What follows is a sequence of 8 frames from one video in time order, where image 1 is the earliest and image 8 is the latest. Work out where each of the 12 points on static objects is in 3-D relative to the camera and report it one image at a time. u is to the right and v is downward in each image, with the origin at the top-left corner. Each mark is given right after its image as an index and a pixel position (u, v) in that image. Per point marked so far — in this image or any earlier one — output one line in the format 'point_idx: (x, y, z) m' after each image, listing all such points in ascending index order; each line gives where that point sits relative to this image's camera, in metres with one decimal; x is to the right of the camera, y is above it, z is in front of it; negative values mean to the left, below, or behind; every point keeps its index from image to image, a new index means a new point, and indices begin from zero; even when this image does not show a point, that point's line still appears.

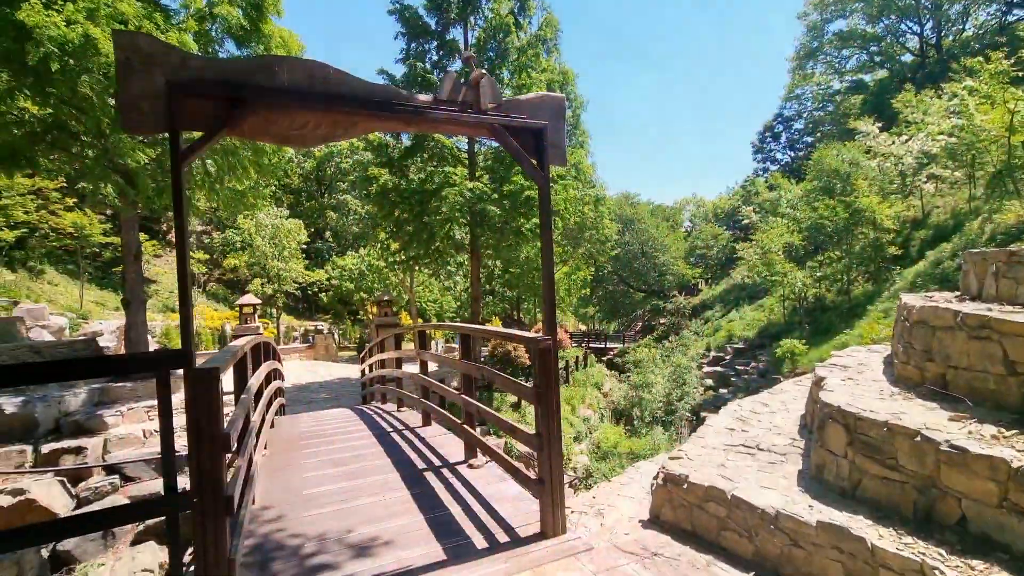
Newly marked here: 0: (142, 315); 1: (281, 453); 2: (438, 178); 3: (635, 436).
0: (-6.6, -0.5, +8.7) m
1: (-1.9, -1.4, +4.0) m
2: (-1.6, +2.5, +11.1) m
3: (+3.4, -4.1, +13.5) m
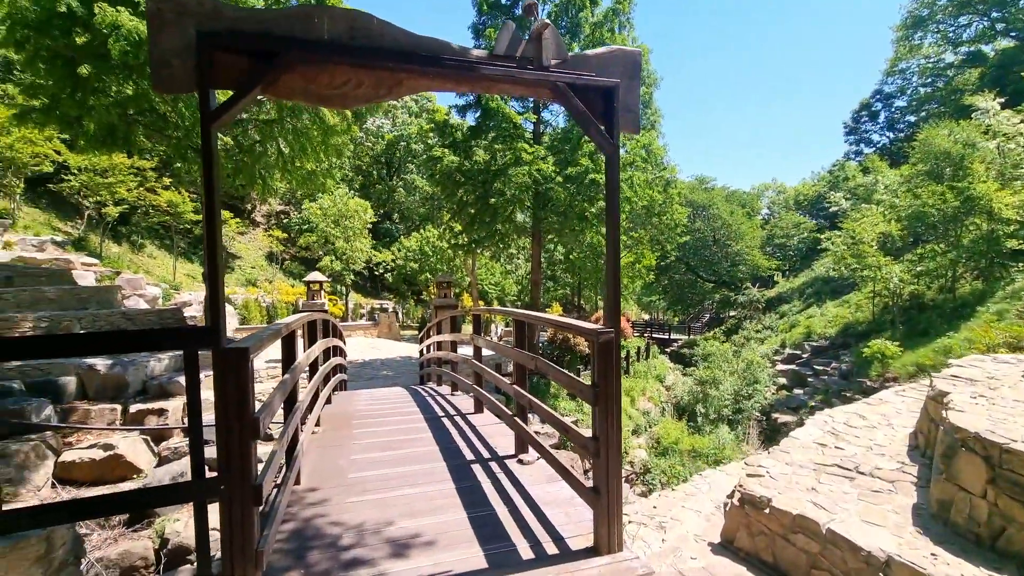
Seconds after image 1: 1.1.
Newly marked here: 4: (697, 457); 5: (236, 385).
0: (-5.5, 0.0, +9.2) m
1: (-1.5, -1.2, +4.0) m
2: (-0.2, +2.9, +10.9) m
3: (+4.9, -3.8, +12.9) m
4: (+4.3, -4.0, +11.4) m
5: (-0.9, -0.3, +1.6) m
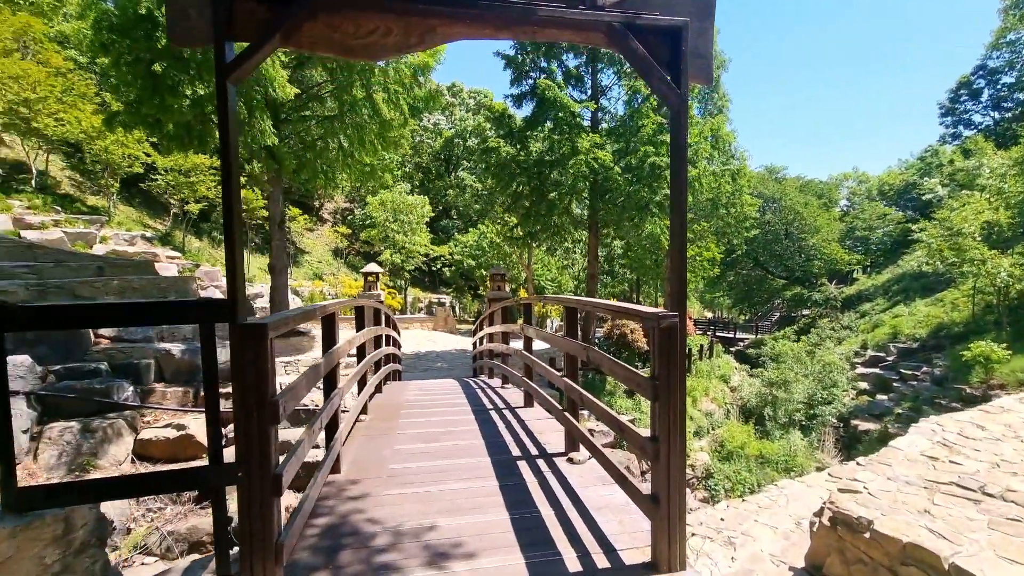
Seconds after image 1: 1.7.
0: (-4.4, +0.2, +9.5) m
1: (-1.1, -1.1, +4.0) m
2: (+1.0, +3.0, +10.6) m
3: (+6.2, -3.7, +12.0) m
4: (+5.5, -3.8, +10.6) m
5: (-0.8, -0.2, +1.5) m
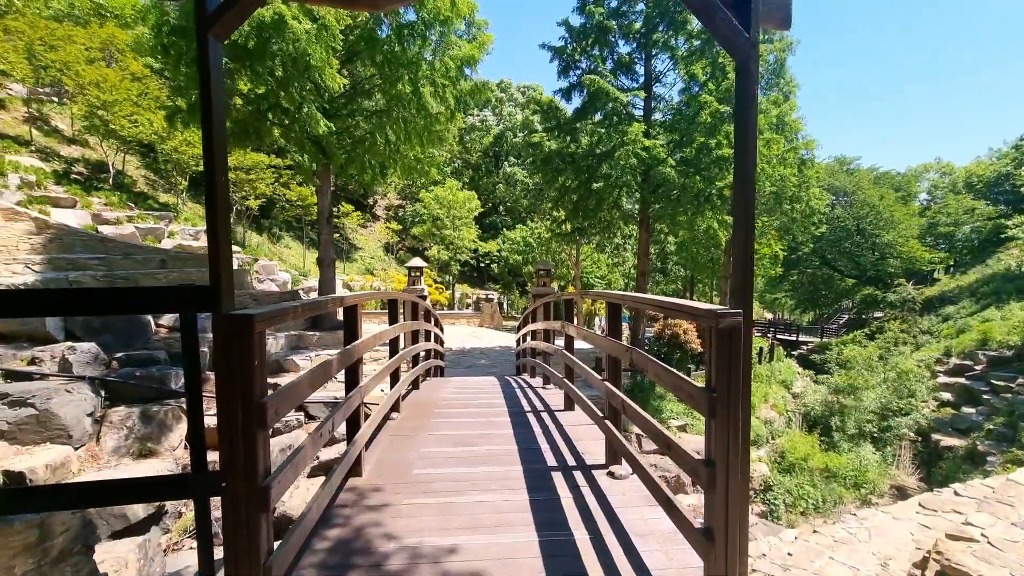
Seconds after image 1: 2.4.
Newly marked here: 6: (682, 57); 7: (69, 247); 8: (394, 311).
0: (-3.6, +0.3, +9.7) m
1: (-0.8, -1.0, +3.8) m
2: (+2.0, +3.1, +10.2) m
3: (+7.3, -3.7, +11.1) m
4: (+6.4, -3.8, +9.8) m
5: (-0.7, -0.2, +1.3) m
6: (+3.5, +4.8, +10.2) m
7: (-8.1, +0.7, +8.9) m
8: (-1.0, -0.2, +4.0) m
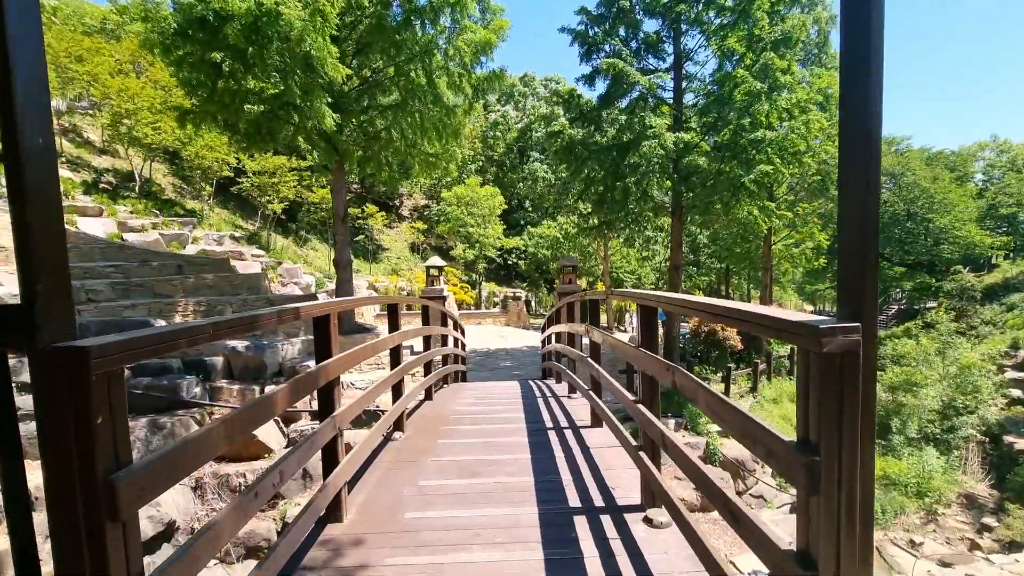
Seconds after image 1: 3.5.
0: (-3.1, +0.2, +9.3) m
1: (-0.6, -1.0, +3.3) m
2: (+2.4, +3.2, +9.5) m
3: (+7.9, -3.5, +10.2) m
4: (+7.0, -3.6, +8.9) m
5: (-0.8, -0.2, +0.9) m
6: (+3.9, +4.9, +9.5) m
7: (-7.7, +0.6, +8.9) m
8: (-0.9, -0.2, +3.6) m
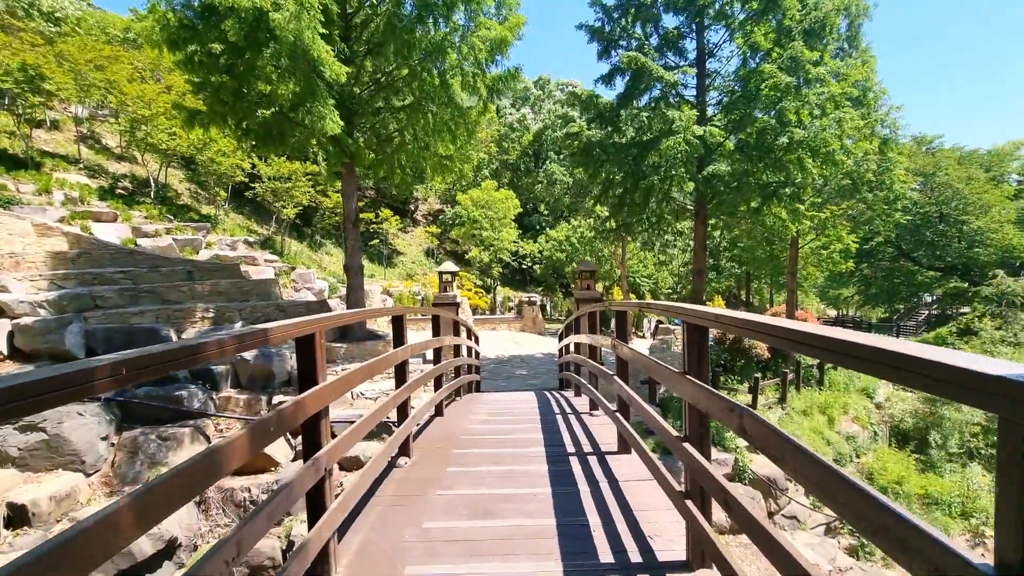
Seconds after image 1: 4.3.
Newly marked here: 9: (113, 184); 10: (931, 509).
0: (-2.8, +0.1, +9.1) m
1: (-0.5, -1.1, +3.0) m
2: (+2.7, +3.1, +9.1) m
3: (+8.2, -3.6, +9.6) m
4: (+7.2, -3.7, +8.3) m
5: (-0.7, -0.3, +0.5) m
6: (+4.2, +4.8, +9.0) m
7: (-7.4, +0.5, +8.8) m
8: (-0.7, -0.3, +3.3) m
9: (-11.7, +3.0, +14.3) m
10: (+7.2, -3.8, +8.2) m
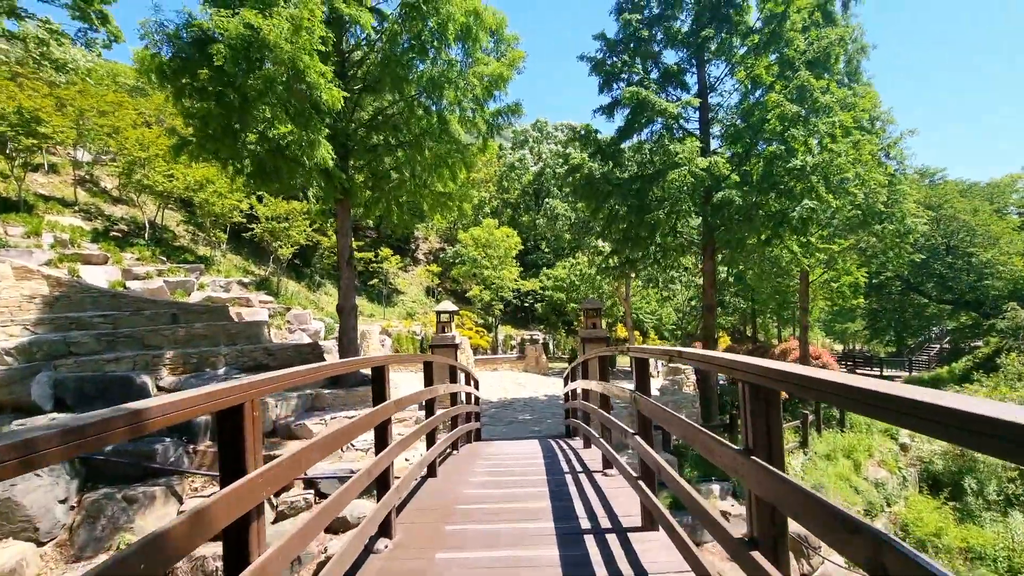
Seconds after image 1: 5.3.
0: (-2.8, -0.6, +8.7) m
1: (-0.5, -1.3, +2.5) m
2: (+2.7, +2.4, +8.9) m
3: (+8.3, -4.2, +8.8) m
4: (+7.3, -4.3, +7.6) m
5: (-0.7, -0.3, +0.1) m
6: (+4.2, +4.2, +8.9) m
7: (-7.4, -0.3, +8.4) m
8: (-0.7, -0.5, +2.8) m
9: (-11.7, +1.8, +14.1) m
10: (+7.2, -4.3, +7.5) m
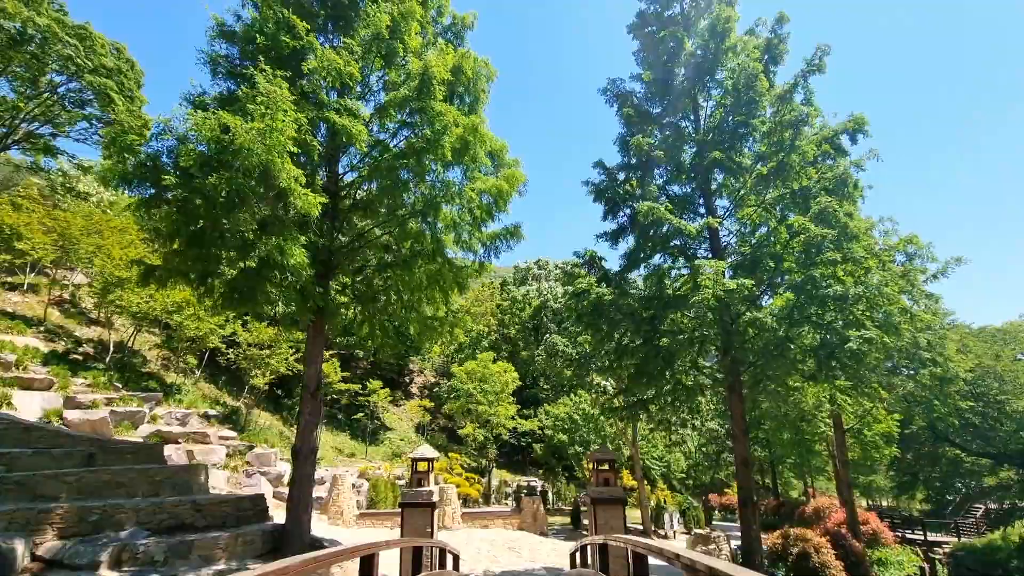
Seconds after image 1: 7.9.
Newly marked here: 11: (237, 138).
0: (-2.9, -2.6, +7.1) m
1: (-0.6, -1.7, +1.0) m
2: (+2.7, +0.1, +8.1) m
3: (+8.1, -6.4, +6.2) m
4: (+7.1, -6.1, +5.1) m
5: (-0.8, -0.1, -1.1) m
6: (+4.2, +1.7, +8.7) m
7: (-7.5, -2.1, +6.9) m
8: (-0.8, -1.0, +1.5) m
9: (-11.8, -1.6, +13.0) m
10: (+7.0, -6.1, +4.9) m
11: (-3.1, +1.7, +5.6) m
